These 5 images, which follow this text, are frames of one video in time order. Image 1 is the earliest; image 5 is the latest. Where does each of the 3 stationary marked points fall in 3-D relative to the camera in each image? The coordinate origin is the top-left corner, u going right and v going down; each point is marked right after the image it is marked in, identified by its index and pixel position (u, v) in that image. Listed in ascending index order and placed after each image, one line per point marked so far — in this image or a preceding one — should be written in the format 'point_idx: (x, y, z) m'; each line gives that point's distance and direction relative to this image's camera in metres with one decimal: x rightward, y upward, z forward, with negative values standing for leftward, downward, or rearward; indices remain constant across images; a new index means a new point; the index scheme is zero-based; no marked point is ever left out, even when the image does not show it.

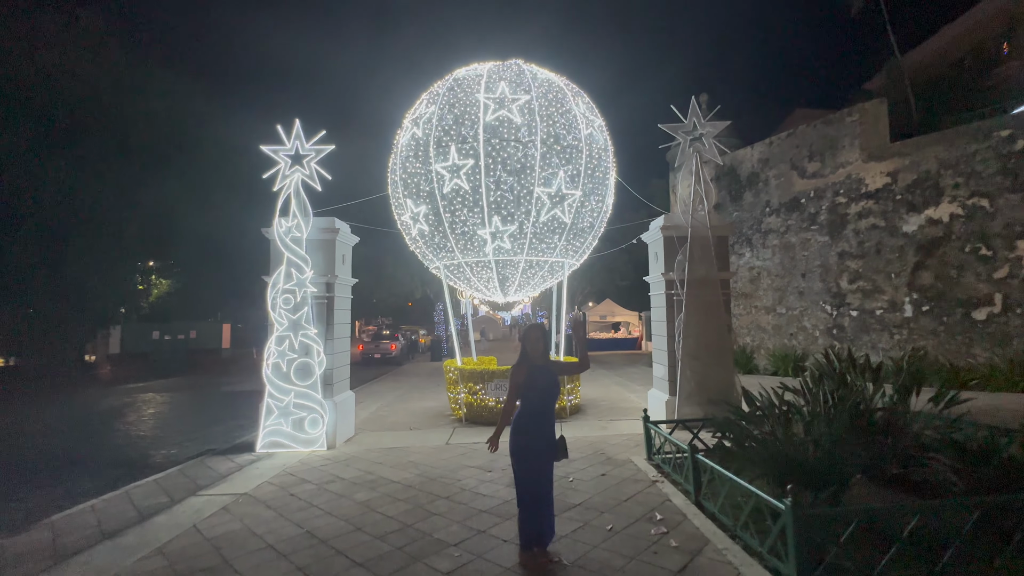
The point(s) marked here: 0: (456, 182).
0: (-0.9, +1.7, +8.3) m
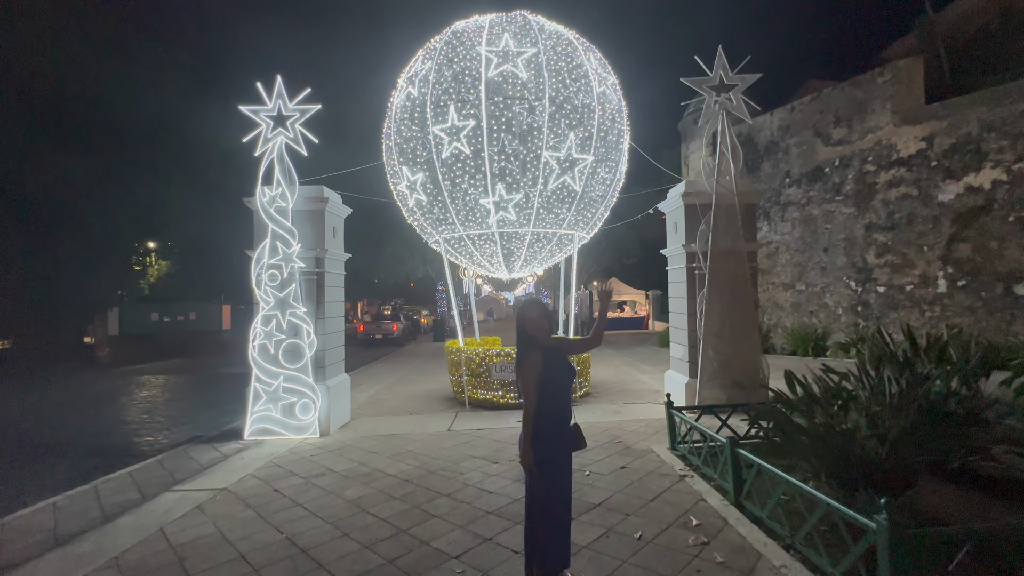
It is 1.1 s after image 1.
0: (-0.8, +2.1, +7.6) m
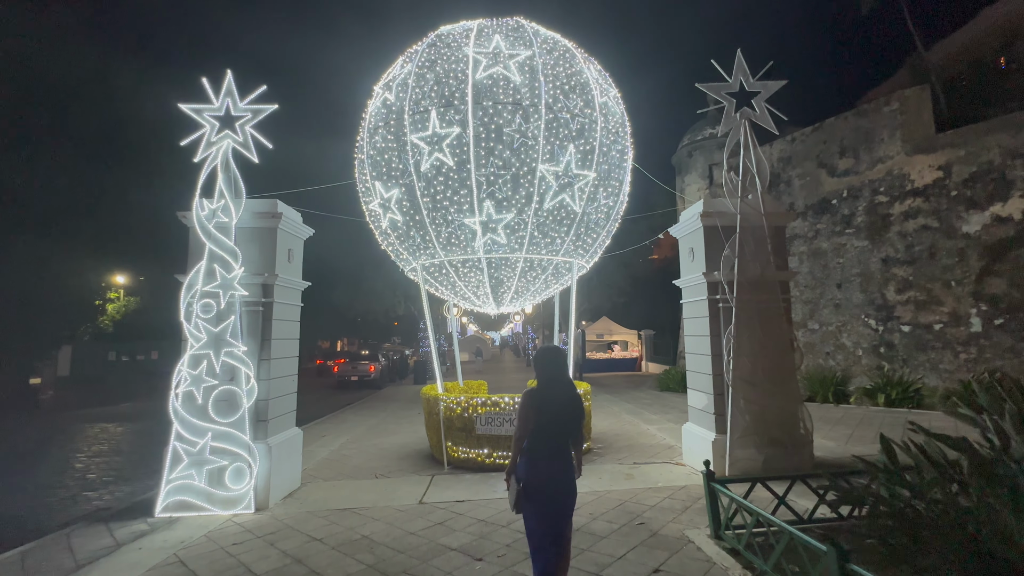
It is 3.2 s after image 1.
0: (-1.0, +1.7, +6.5) m
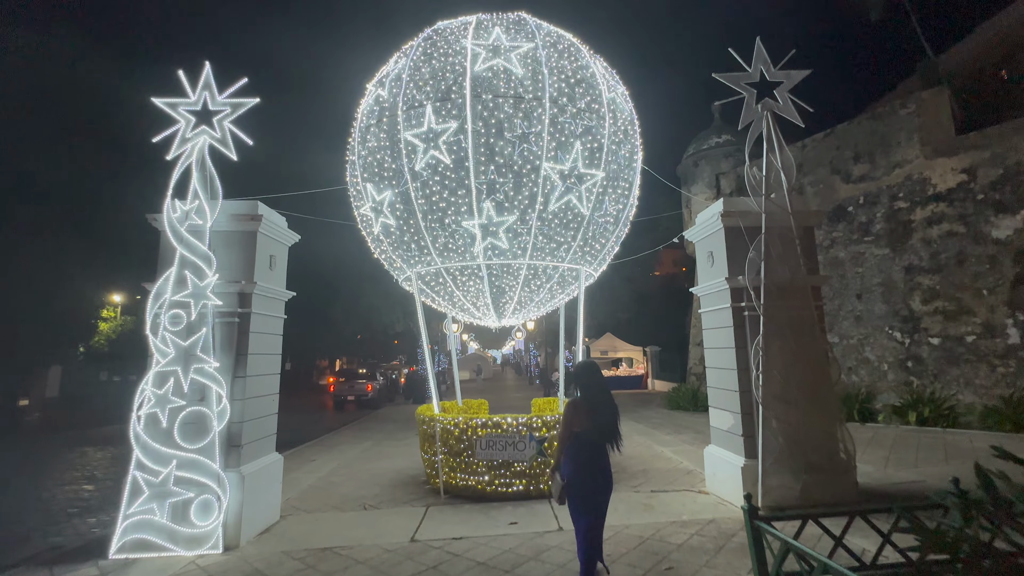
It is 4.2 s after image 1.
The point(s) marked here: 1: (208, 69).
0: (-0.9, +1.6, +6.0) m
1: (-3.4, +2.4, +5.7) m
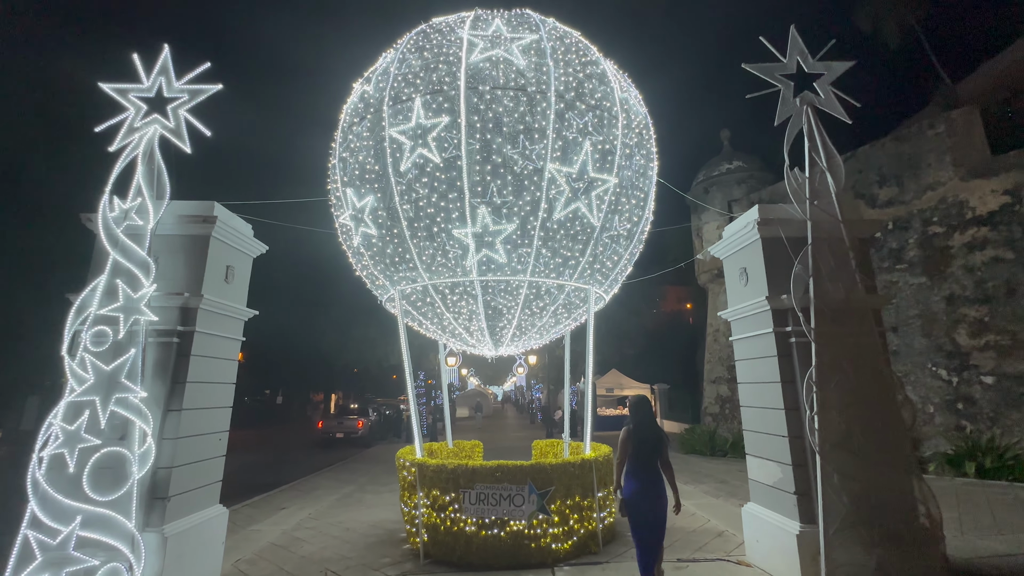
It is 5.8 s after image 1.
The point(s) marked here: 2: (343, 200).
0: (-0.9, +1.4, +5.2) m
1: (-3.4, +2.3, +5.0) m
2: (-1.9, +1.0, +5.9) m
